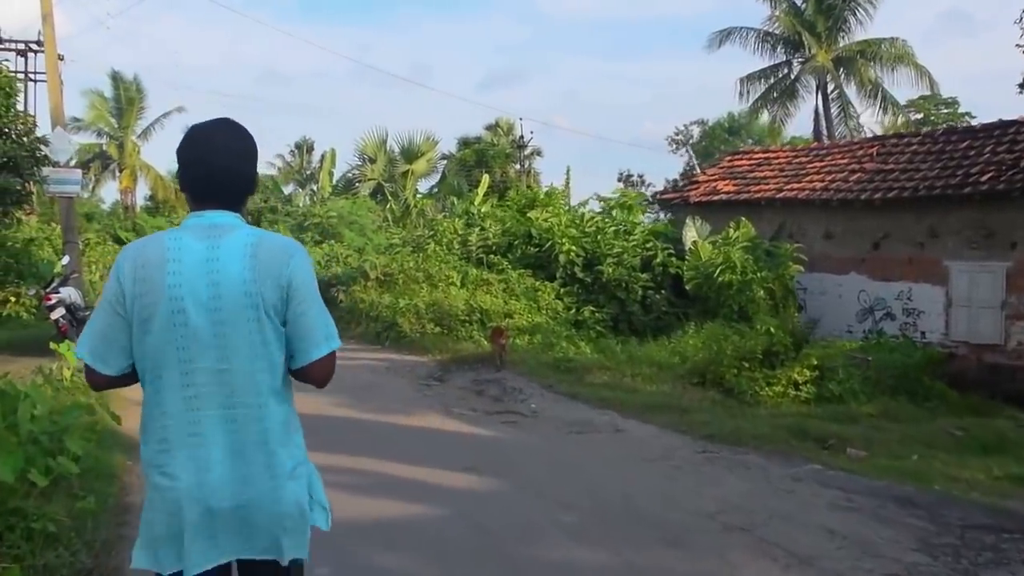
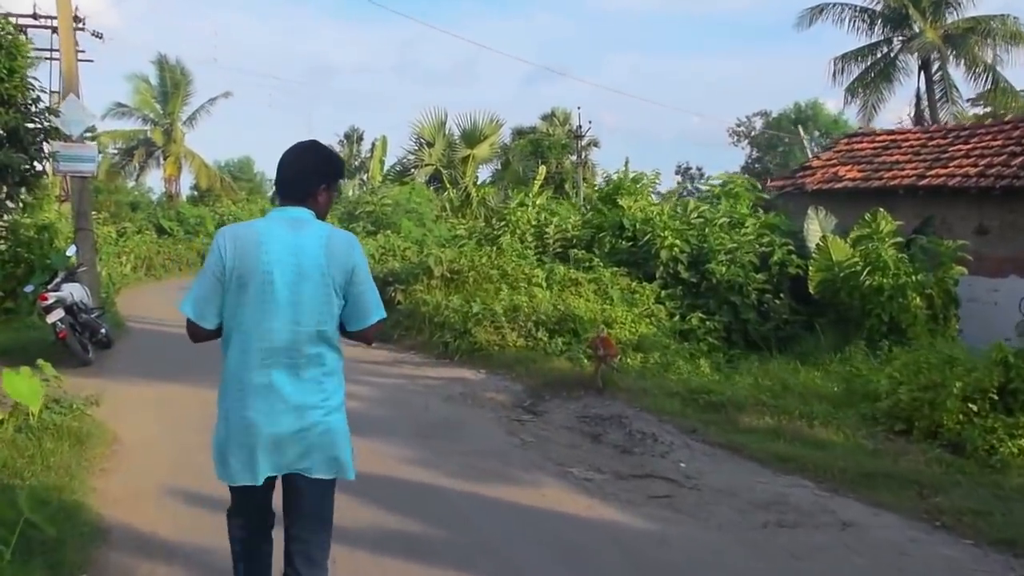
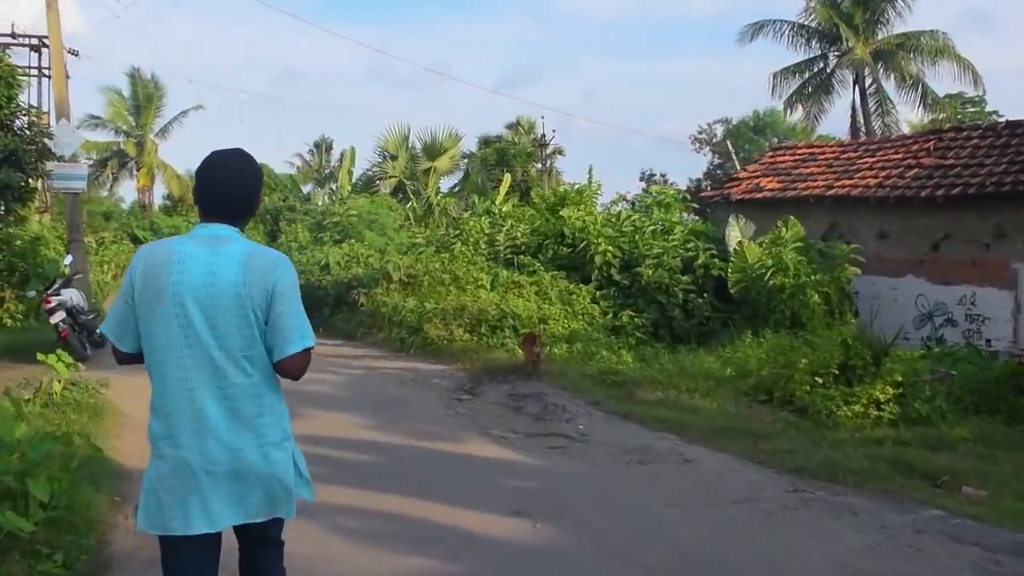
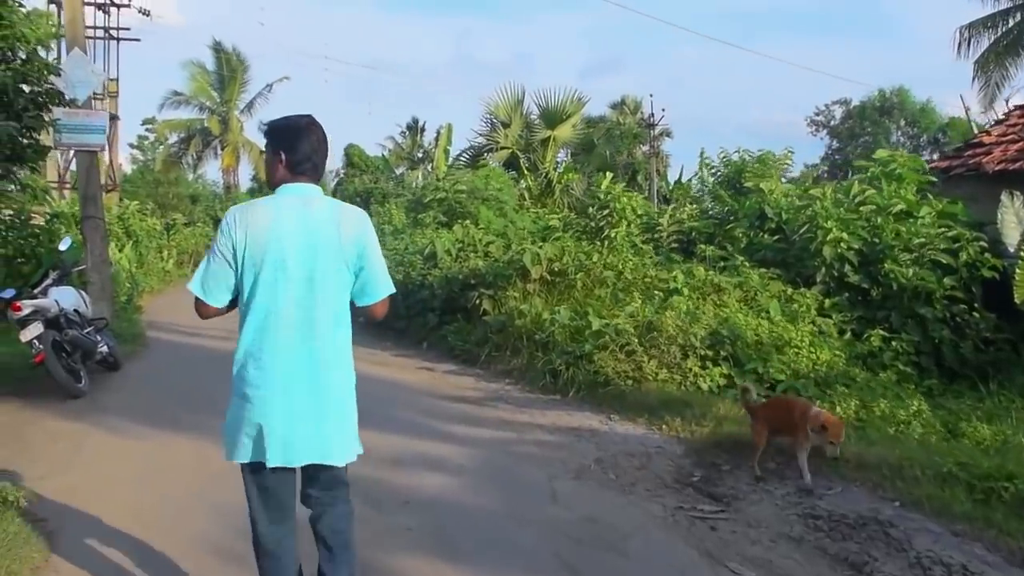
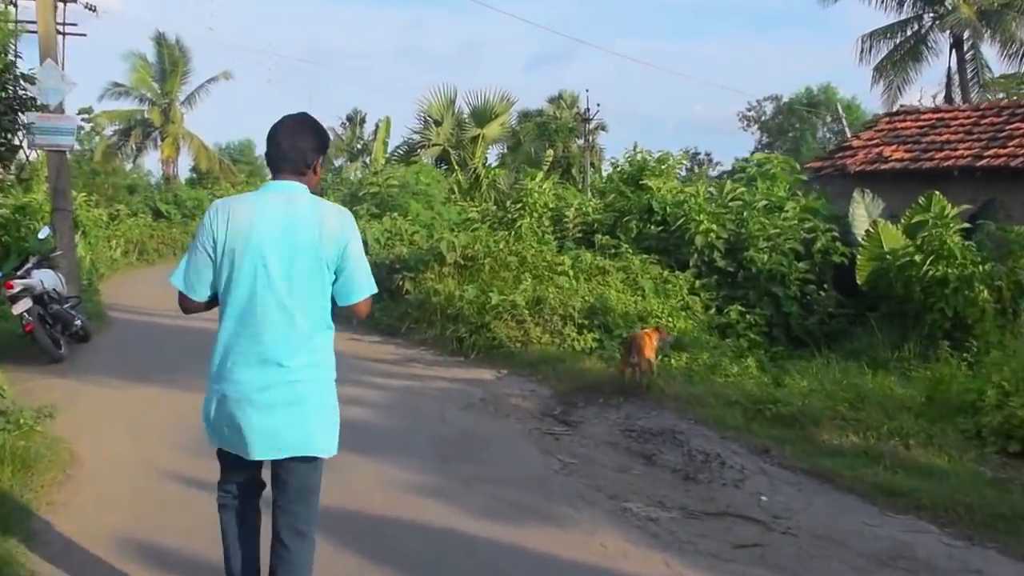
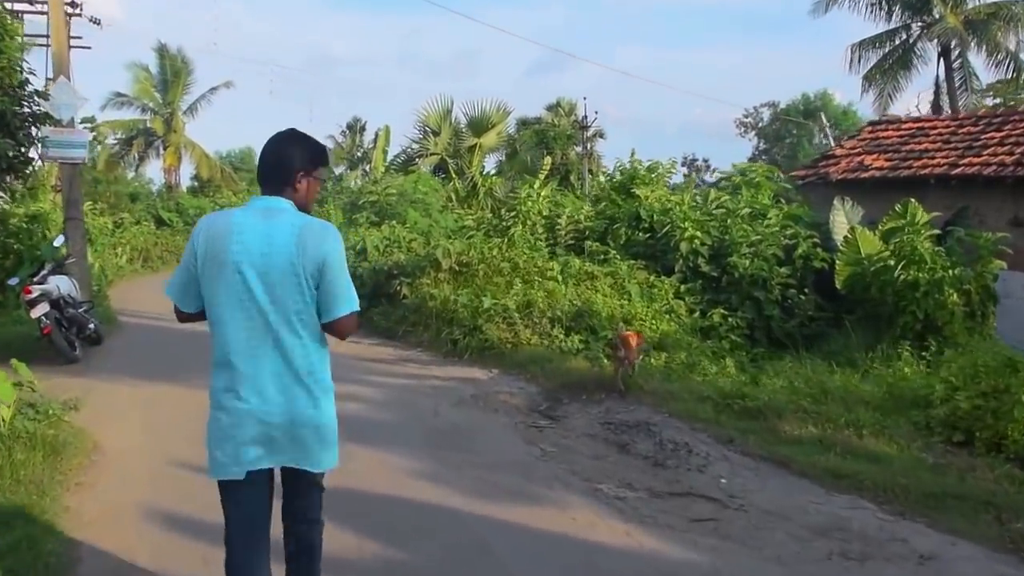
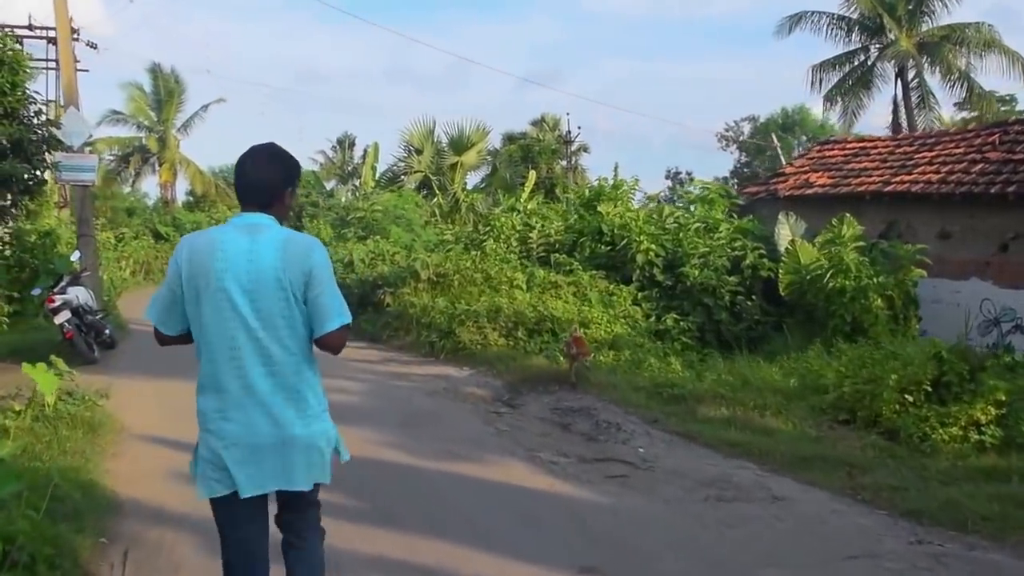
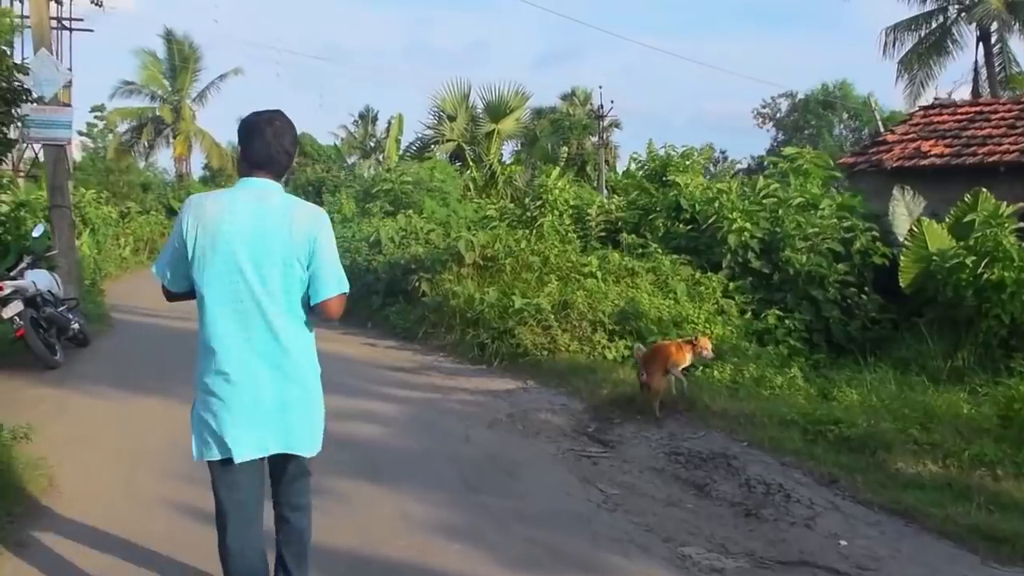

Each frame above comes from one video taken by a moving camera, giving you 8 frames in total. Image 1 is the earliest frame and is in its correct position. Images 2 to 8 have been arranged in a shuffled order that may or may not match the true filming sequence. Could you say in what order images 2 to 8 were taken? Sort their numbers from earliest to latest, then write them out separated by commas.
3, 7, 2, 6, 5, 8, 4
